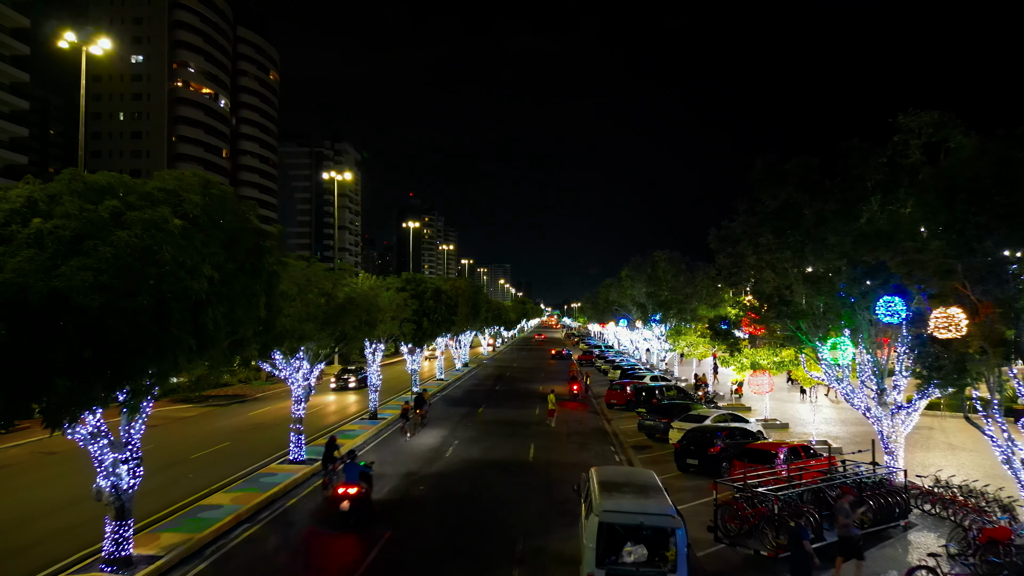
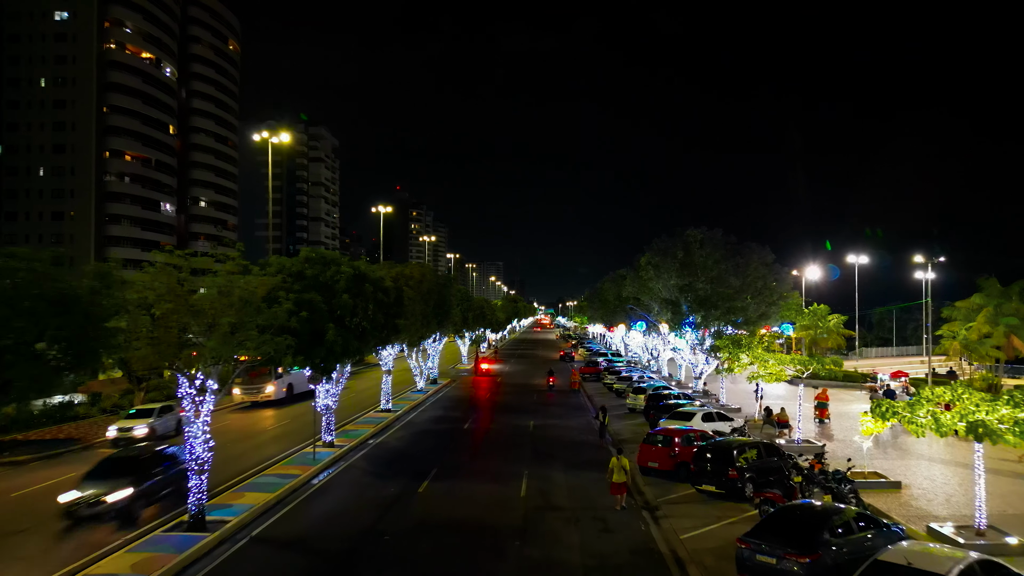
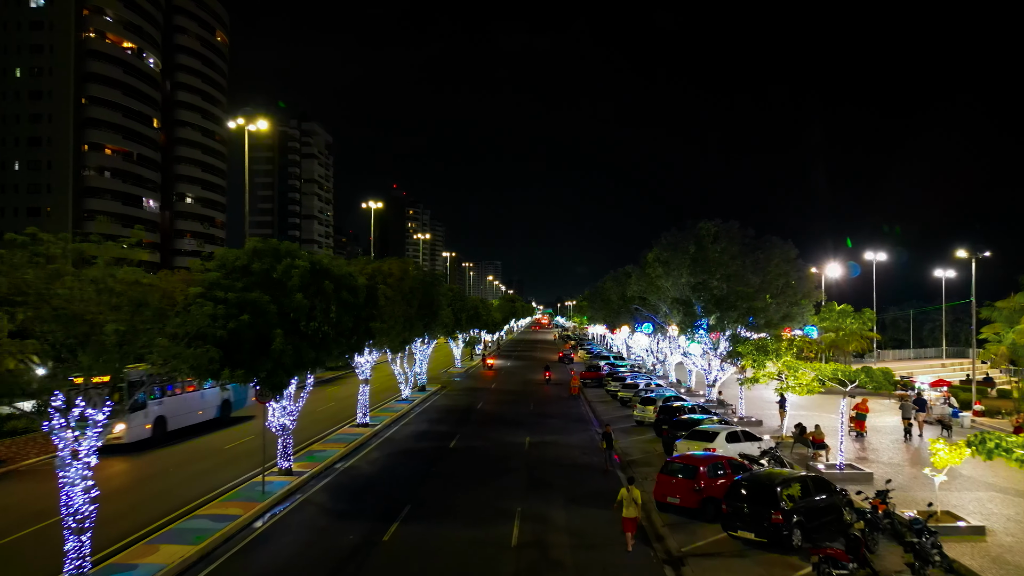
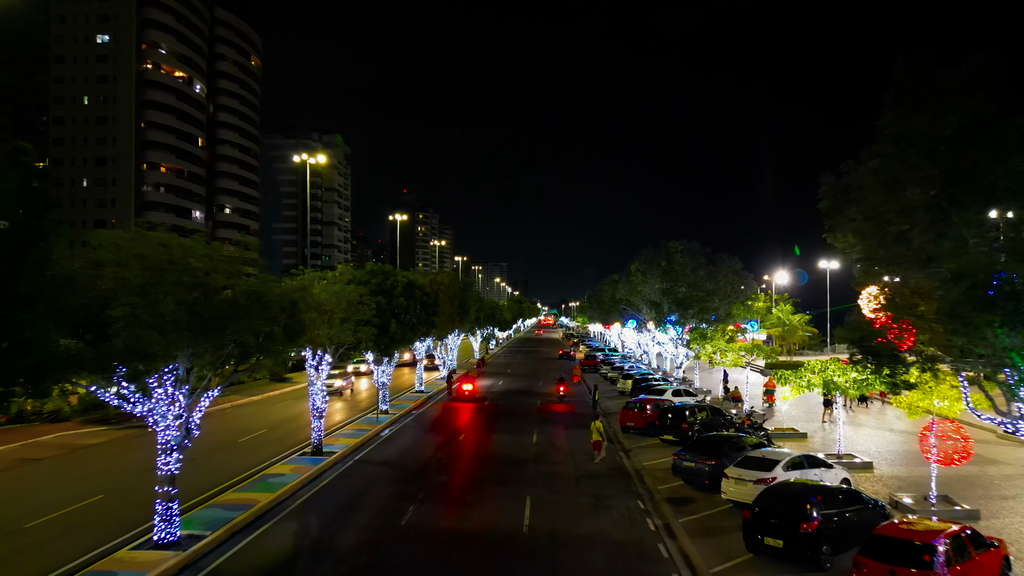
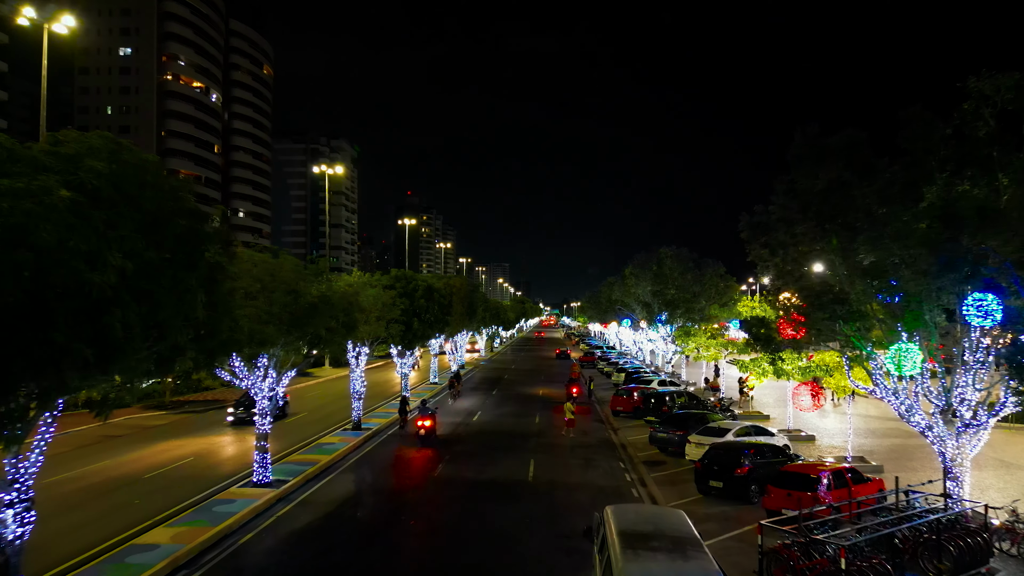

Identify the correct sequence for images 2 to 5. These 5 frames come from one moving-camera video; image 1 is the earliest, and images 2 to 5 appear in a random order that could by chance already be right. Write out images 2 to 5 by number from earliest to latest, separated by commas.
5, 4, 2, 3
